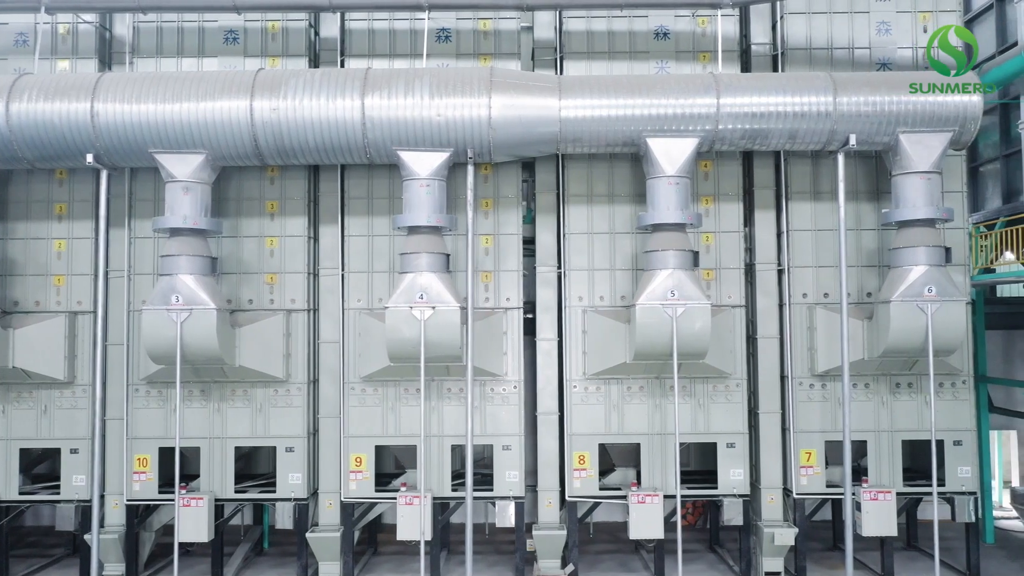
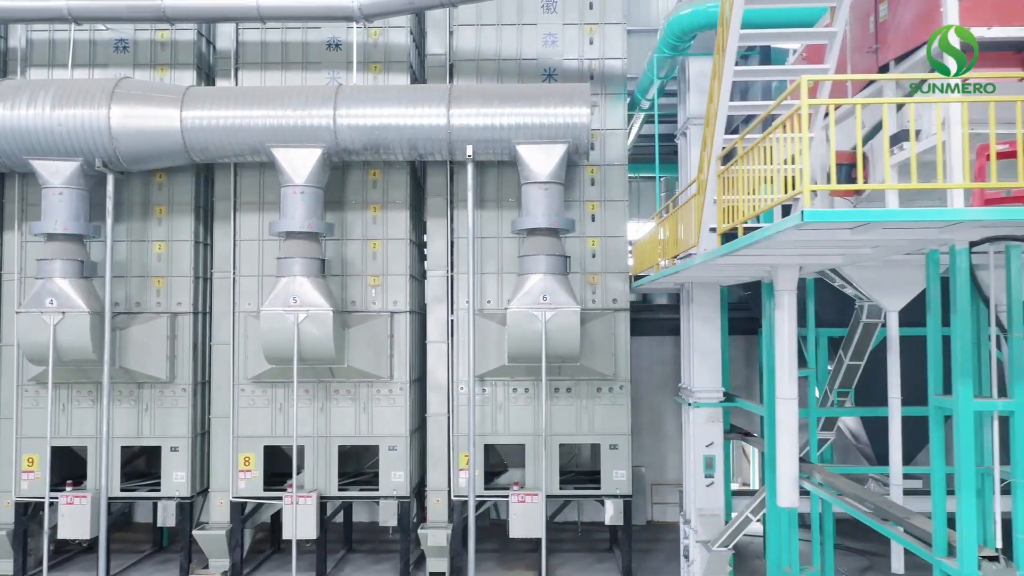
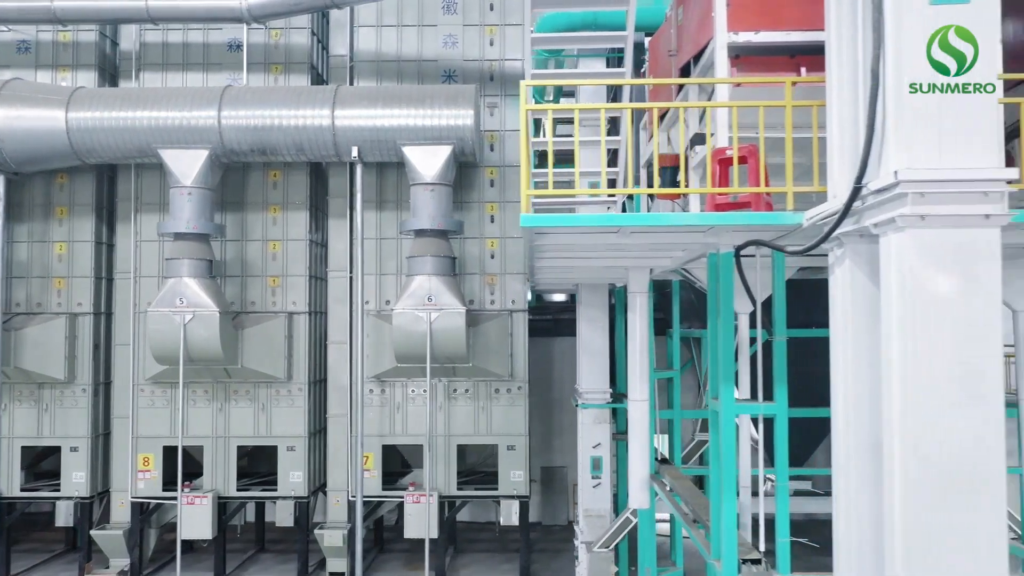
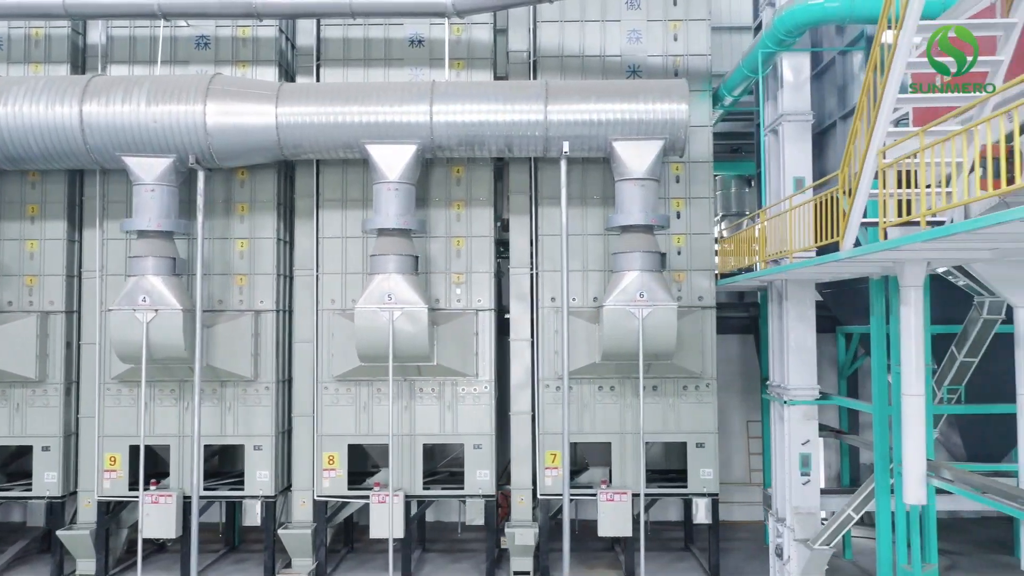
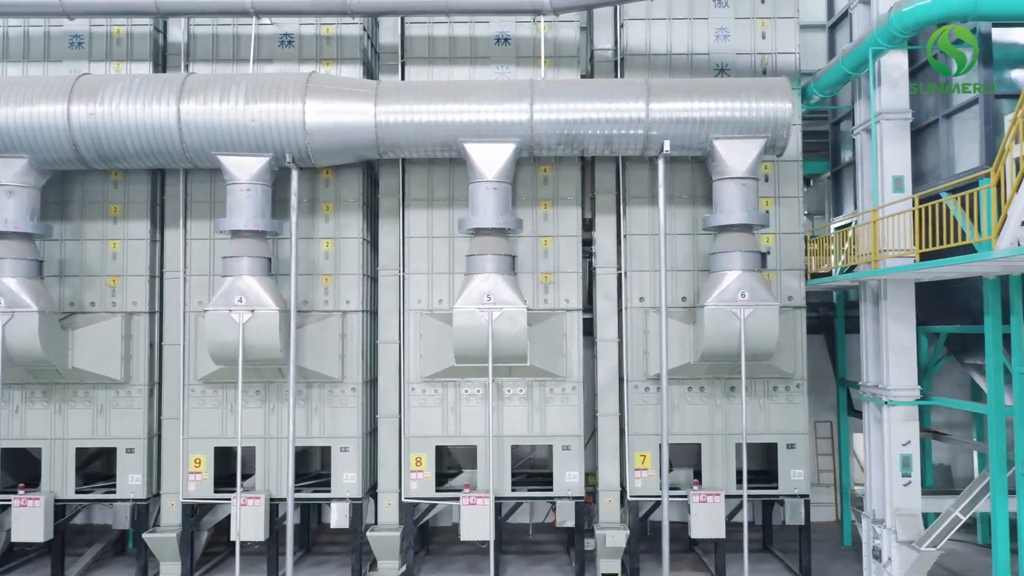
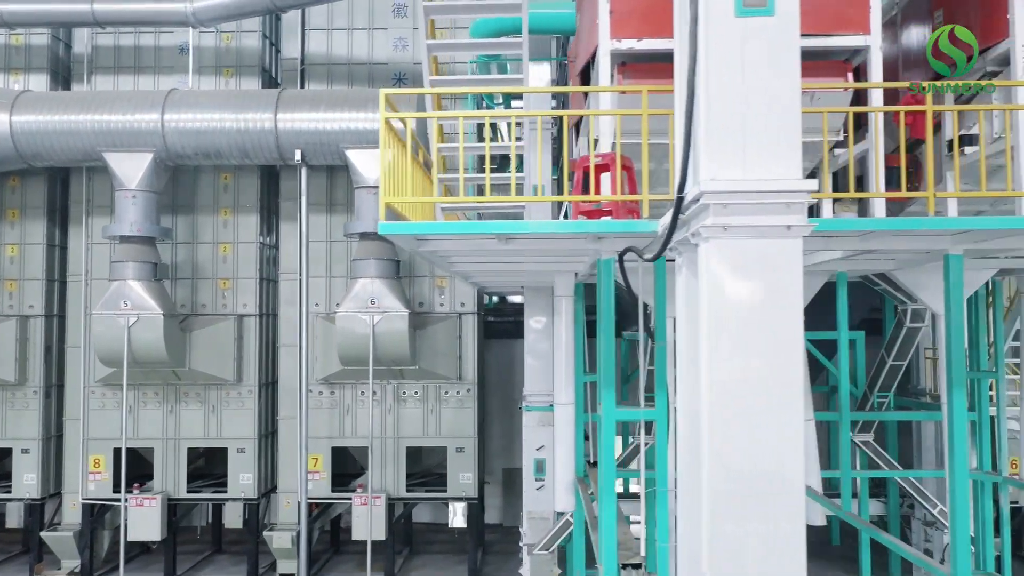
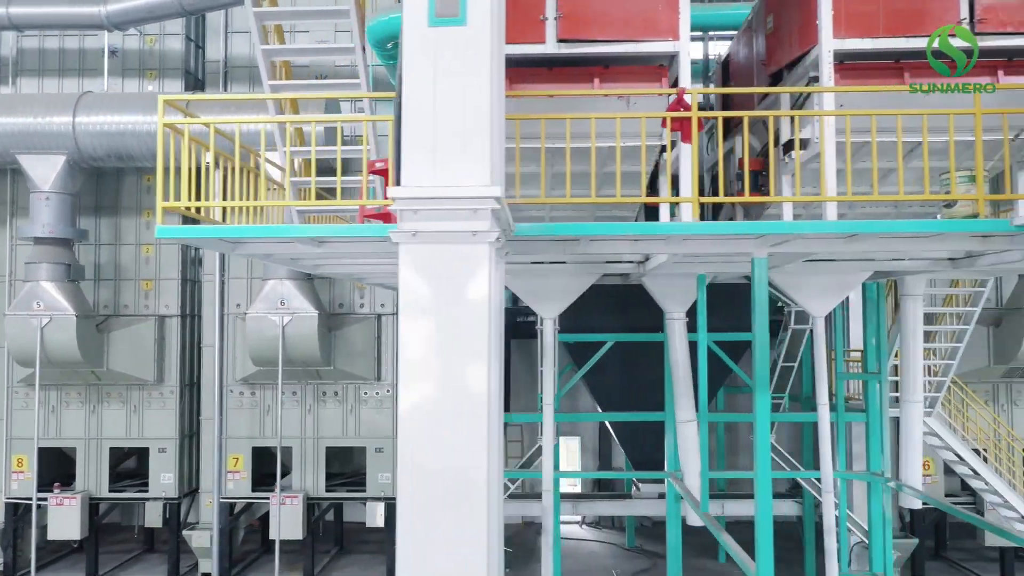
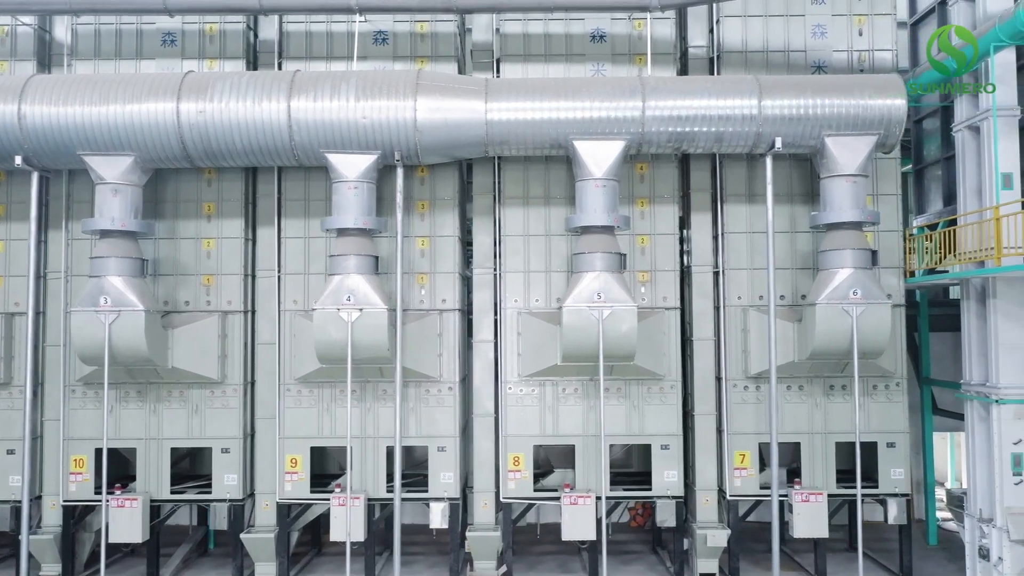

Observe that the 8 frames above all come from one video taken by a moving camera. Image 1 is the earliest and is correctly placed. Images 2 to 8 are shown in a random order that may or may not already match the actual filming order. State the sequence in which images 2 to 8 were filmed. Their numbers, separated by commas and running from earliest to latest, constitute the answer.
8, 5, 4, 2, 3, 6, 7
